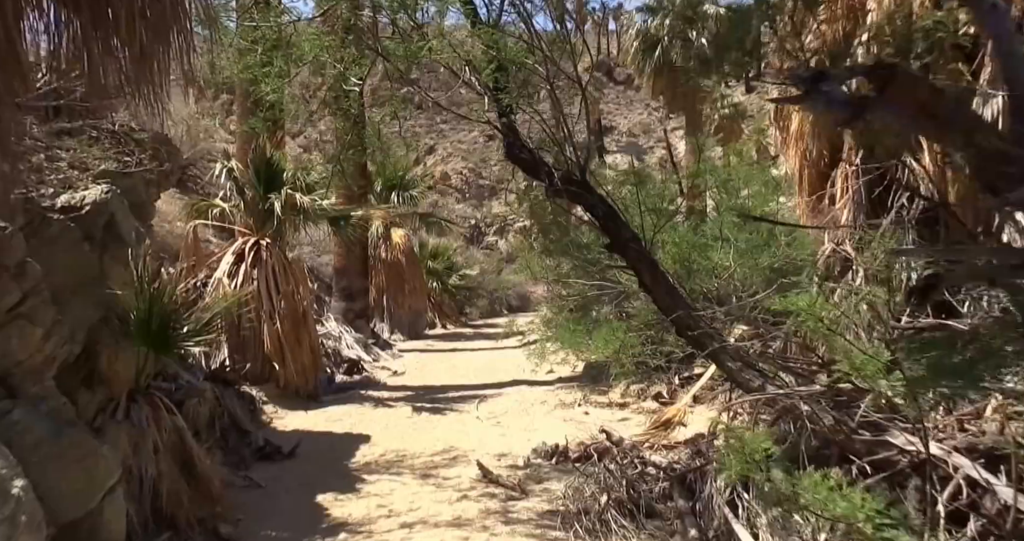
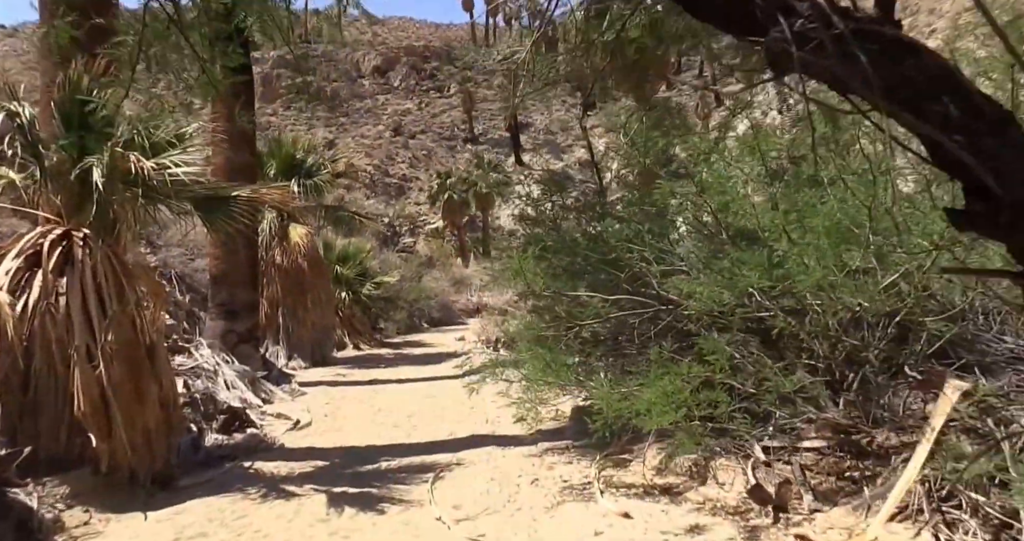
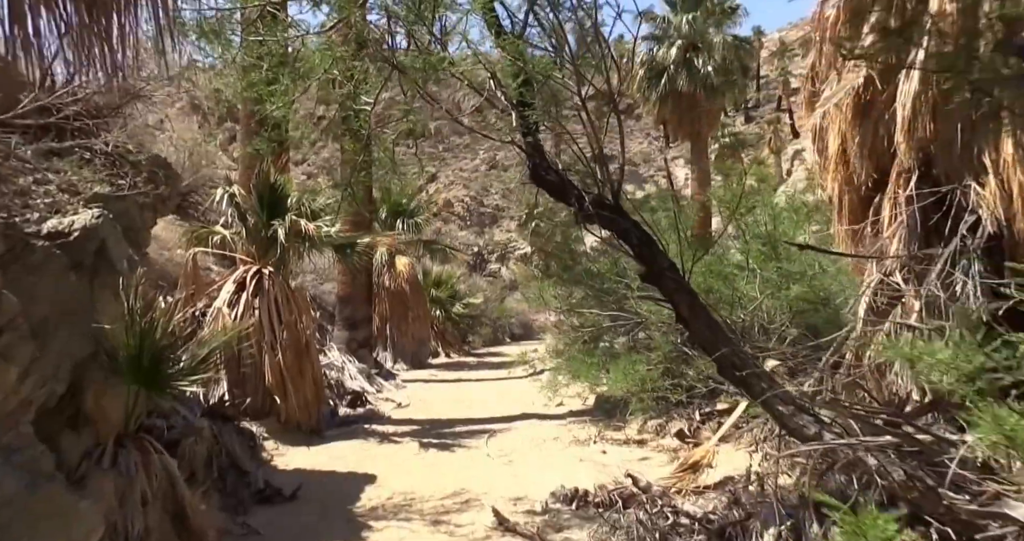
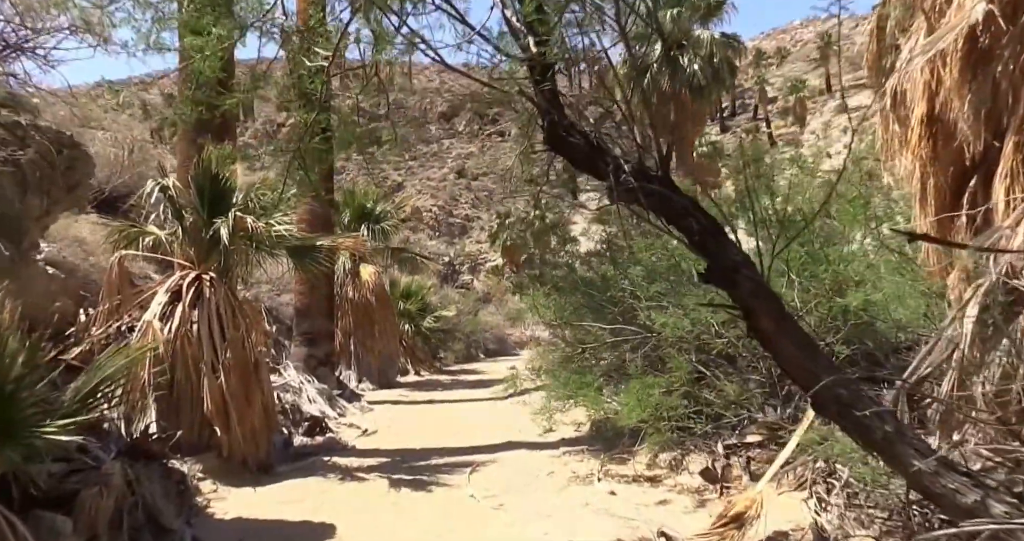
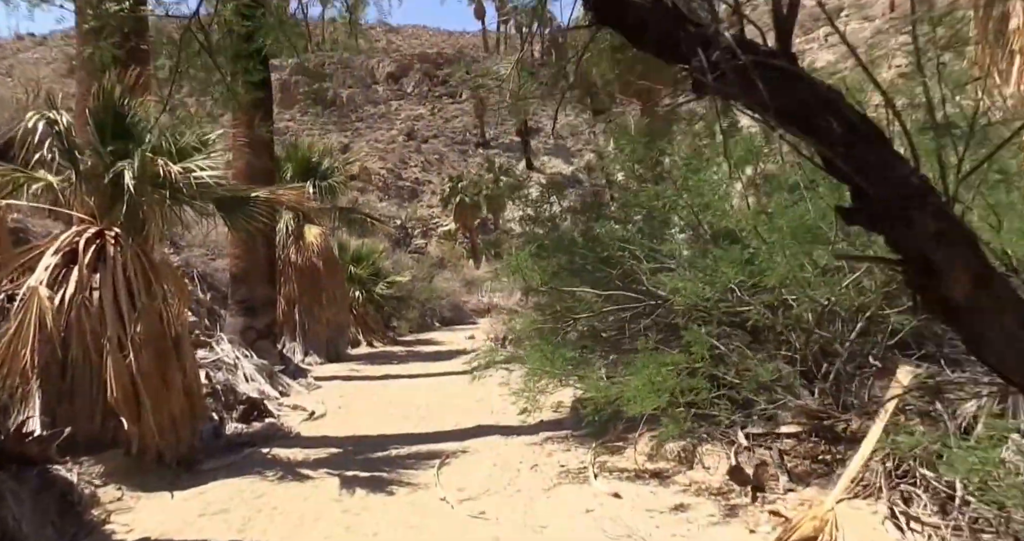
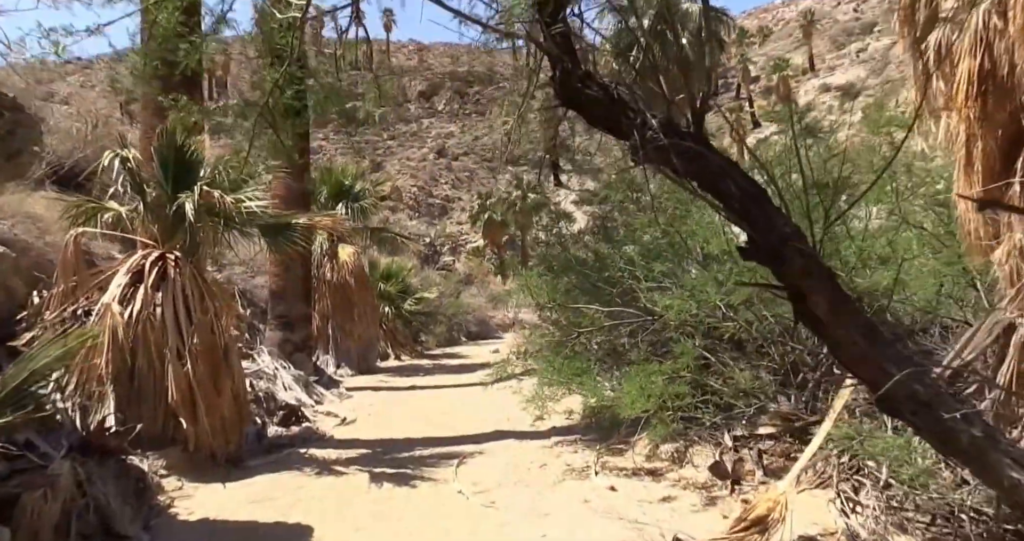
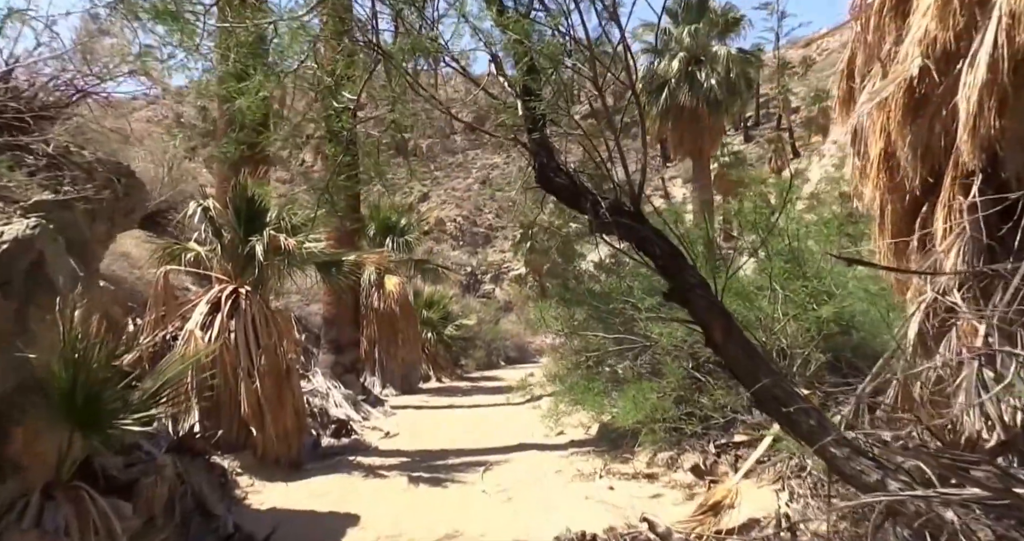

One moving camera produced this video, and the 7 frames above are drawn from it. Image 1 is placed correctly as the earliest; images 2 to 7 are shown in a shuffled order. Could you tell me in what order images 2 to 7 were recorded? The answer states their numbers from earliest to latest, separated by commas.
3, 7, 4, 6, 5, 2
